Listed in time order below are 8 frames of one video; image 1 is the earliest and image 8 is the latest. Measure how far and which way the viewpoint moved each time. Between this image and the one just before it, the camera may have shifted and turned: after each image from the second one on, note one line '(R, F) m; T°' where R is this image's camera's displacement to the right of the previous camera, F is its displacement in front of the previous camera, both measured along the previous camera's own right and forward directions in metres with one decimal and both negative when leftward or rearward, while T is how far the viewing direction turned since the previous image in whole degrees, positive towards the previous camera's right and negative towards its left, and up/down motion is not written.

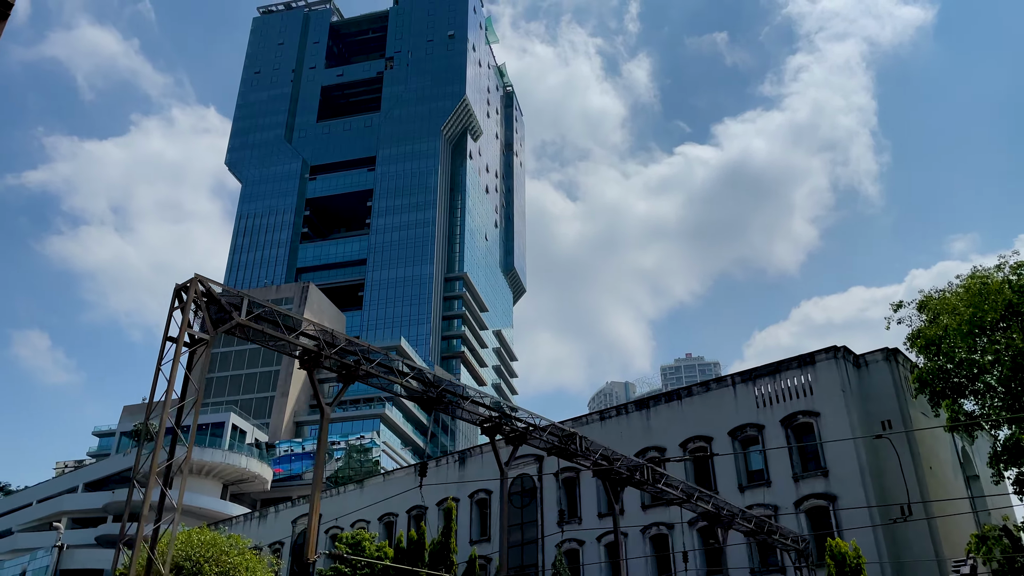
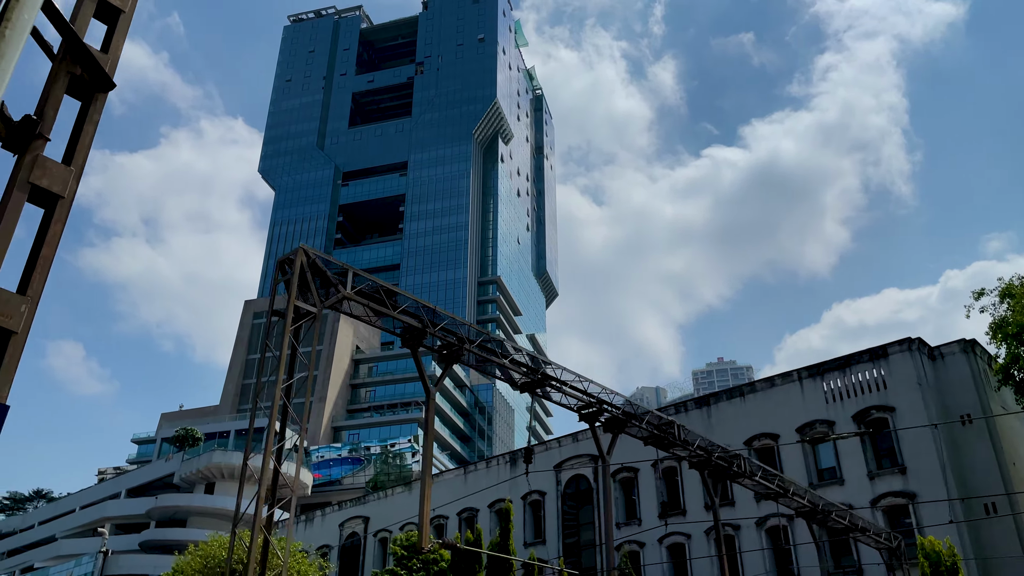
(-1.2, +0.7) m; -2°
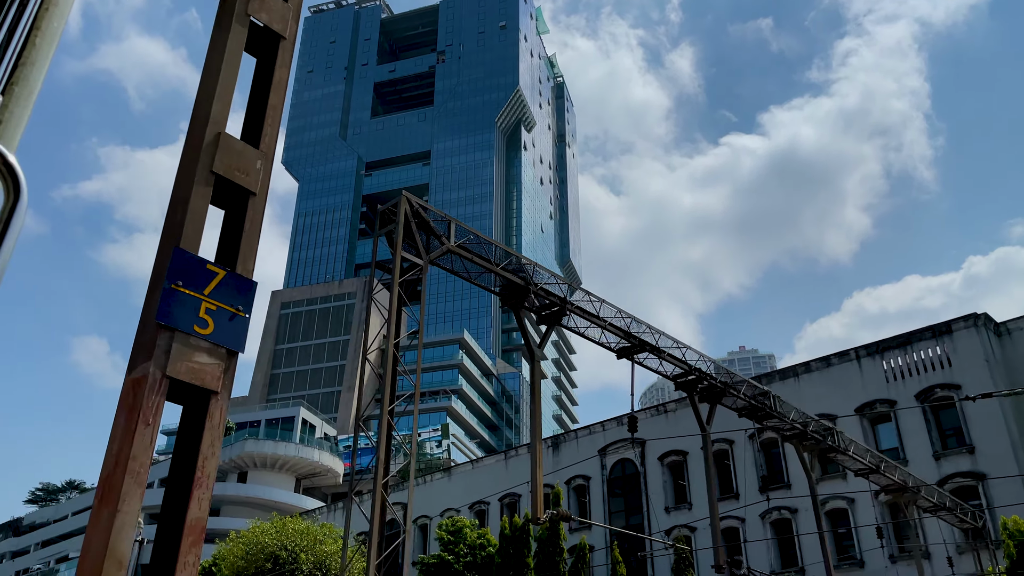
(-1.1, +0.6) m; -1°
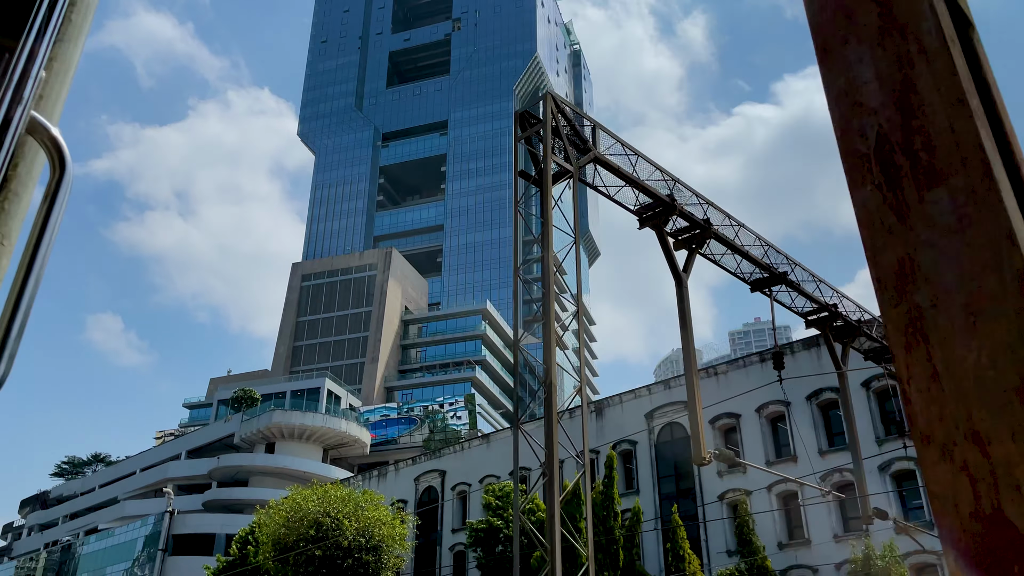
(-1.5, +1.0) m; -1°
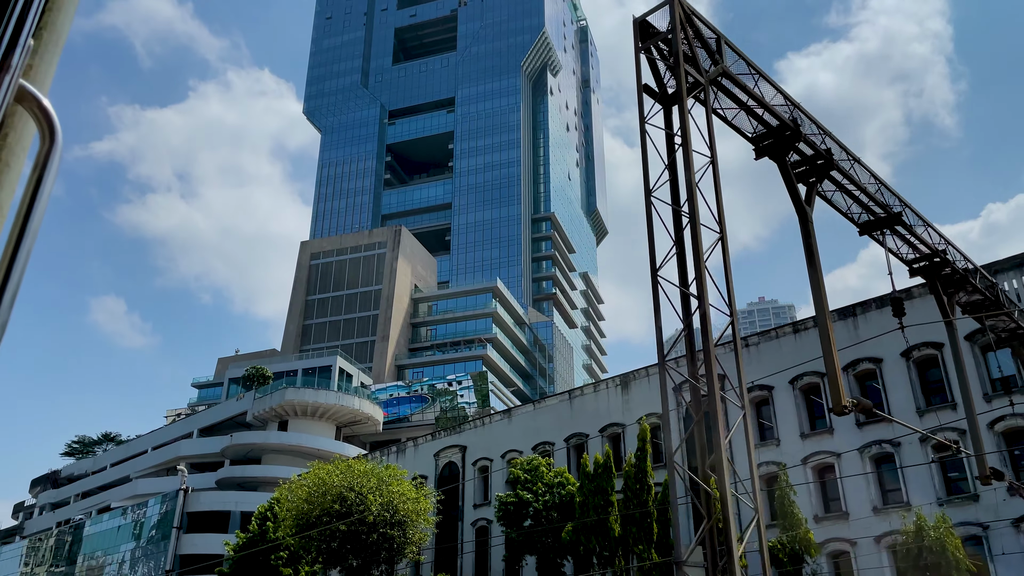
(-1.0, +0.7) m; 0°
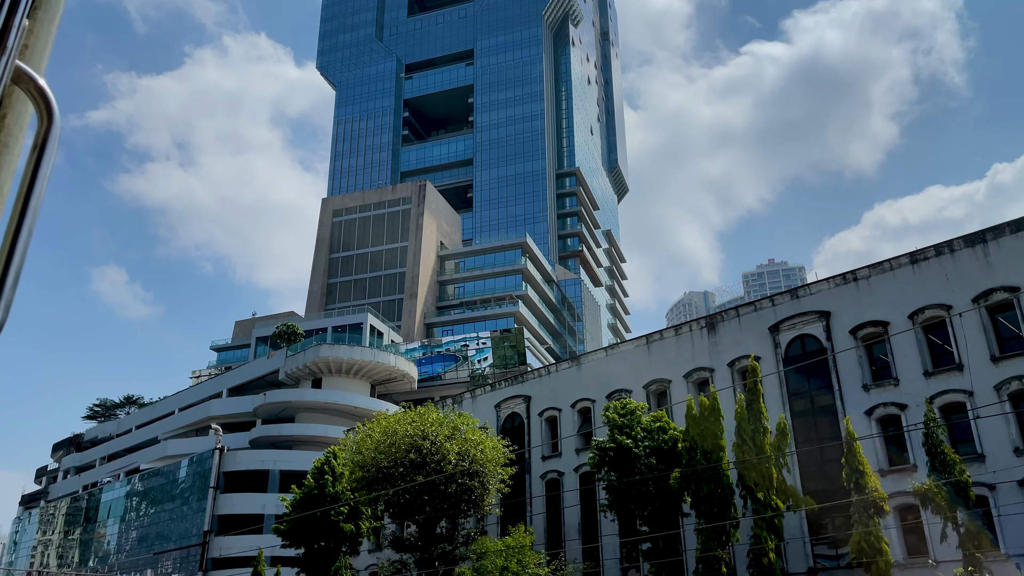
(-3.4, +2.5) m; 0°
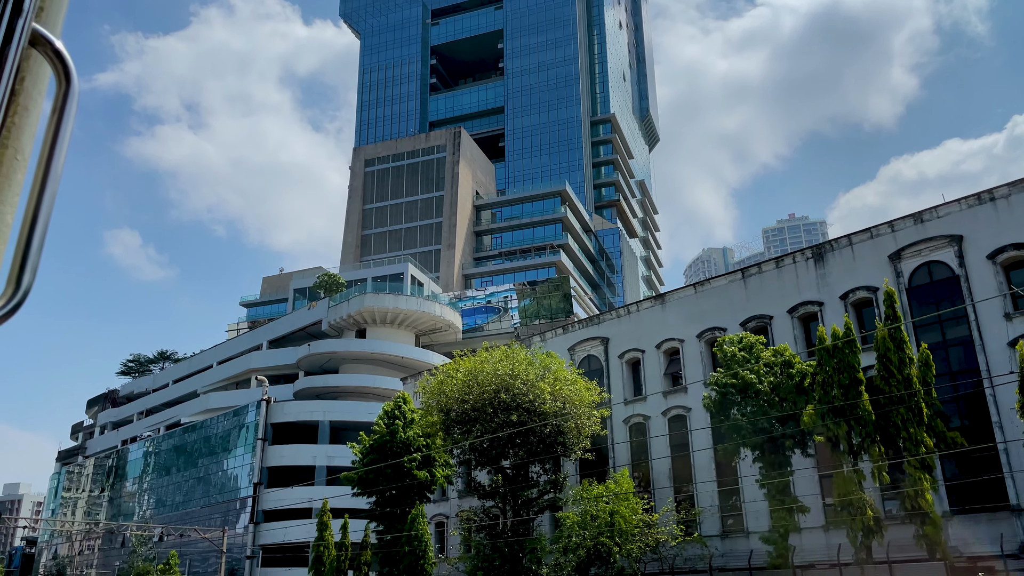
(-3.3, +2.4) m; -1°
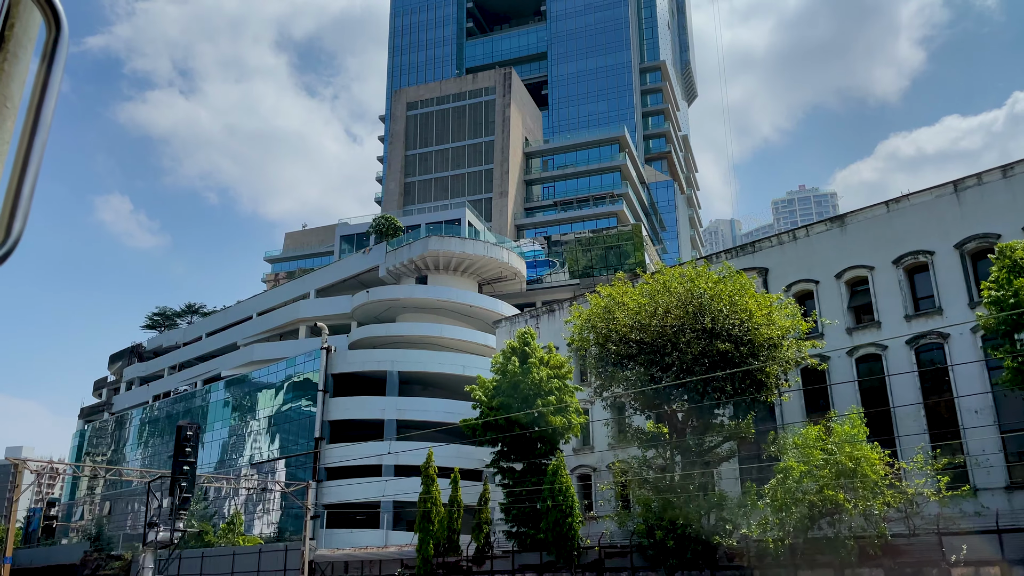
(-6.6, +5.4) m; +1°
